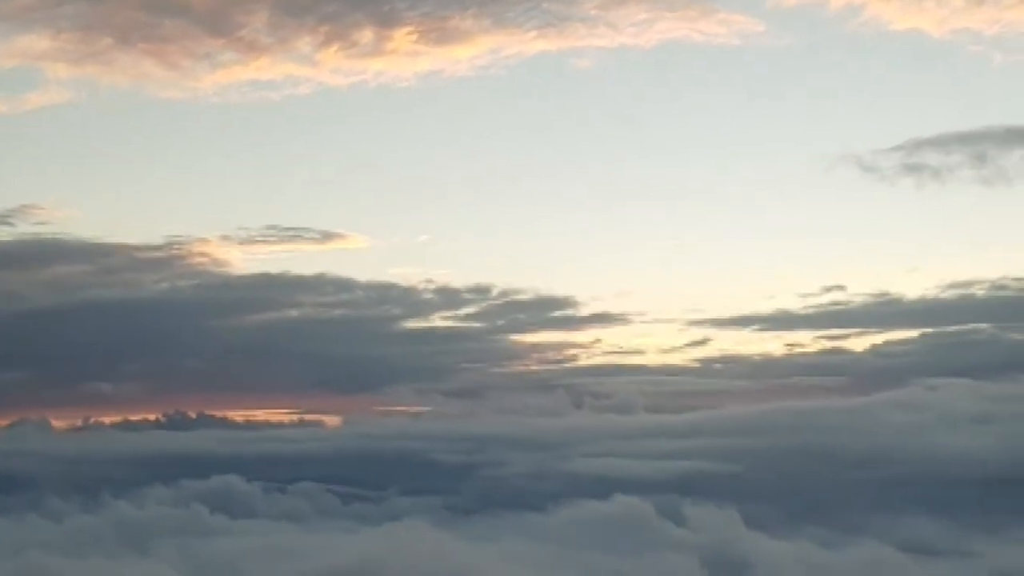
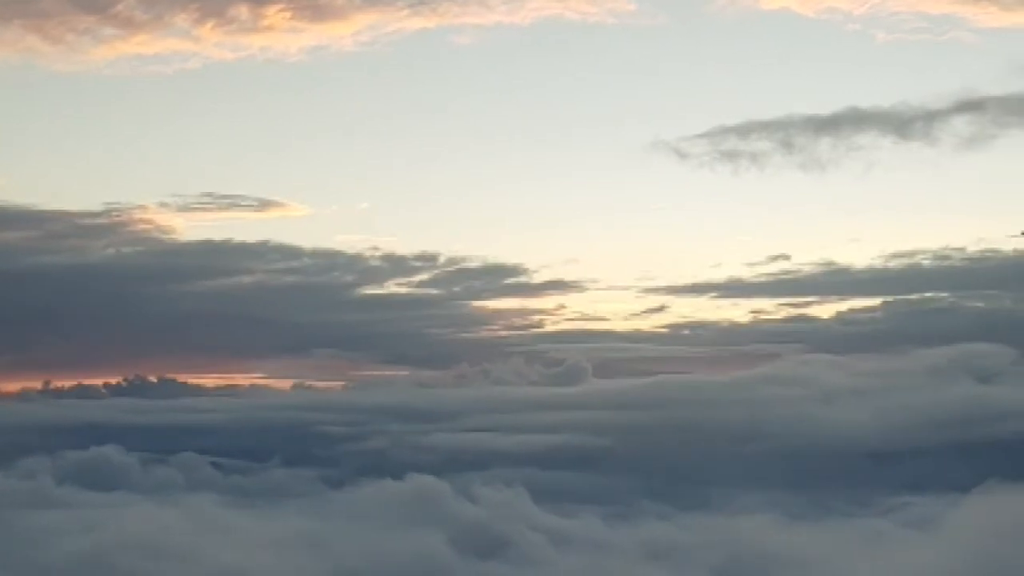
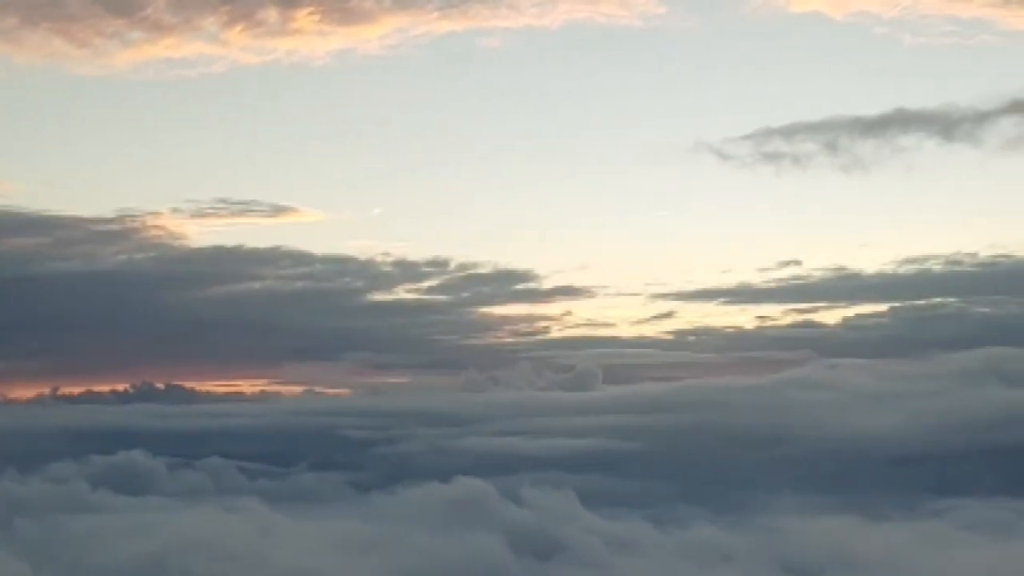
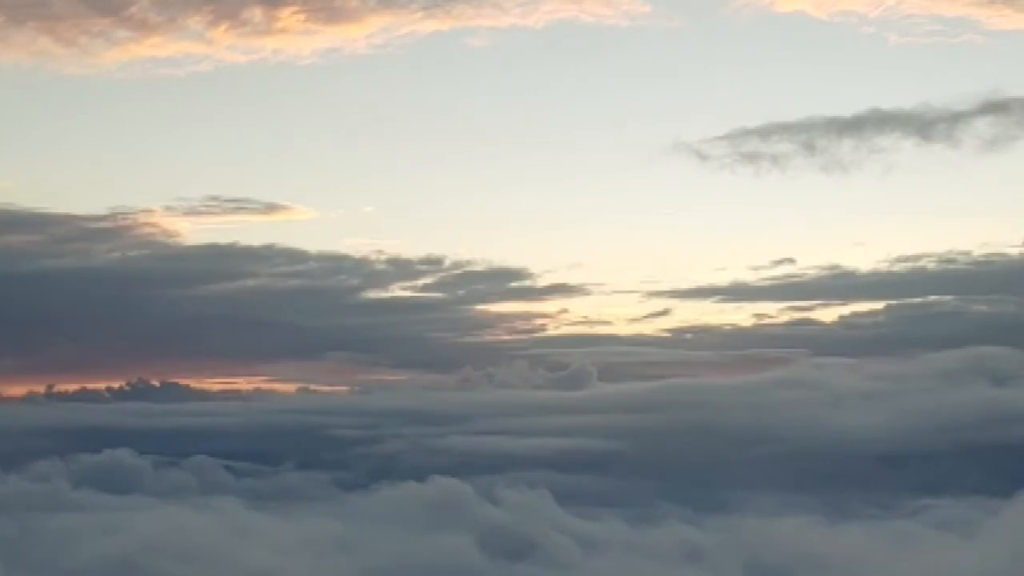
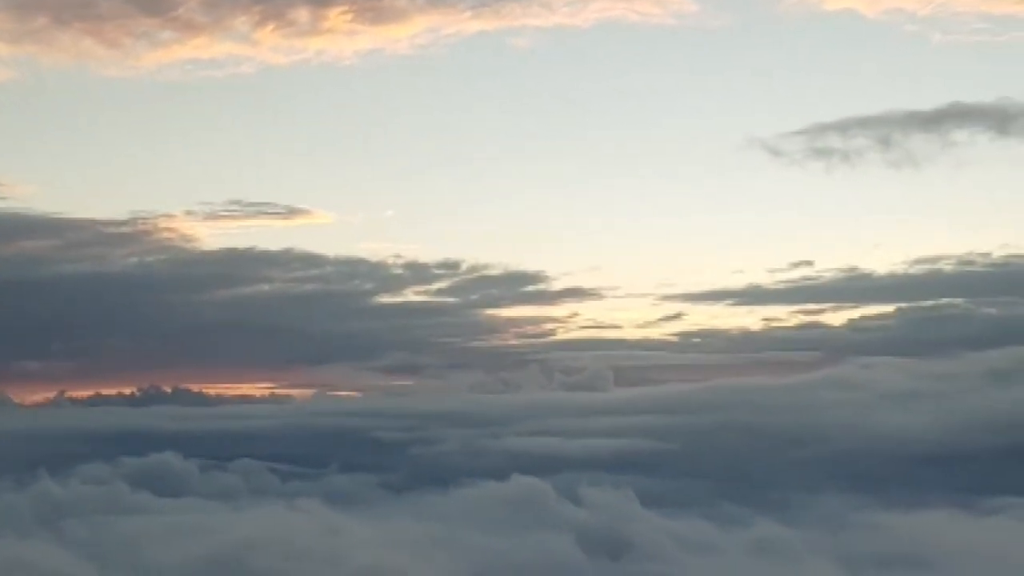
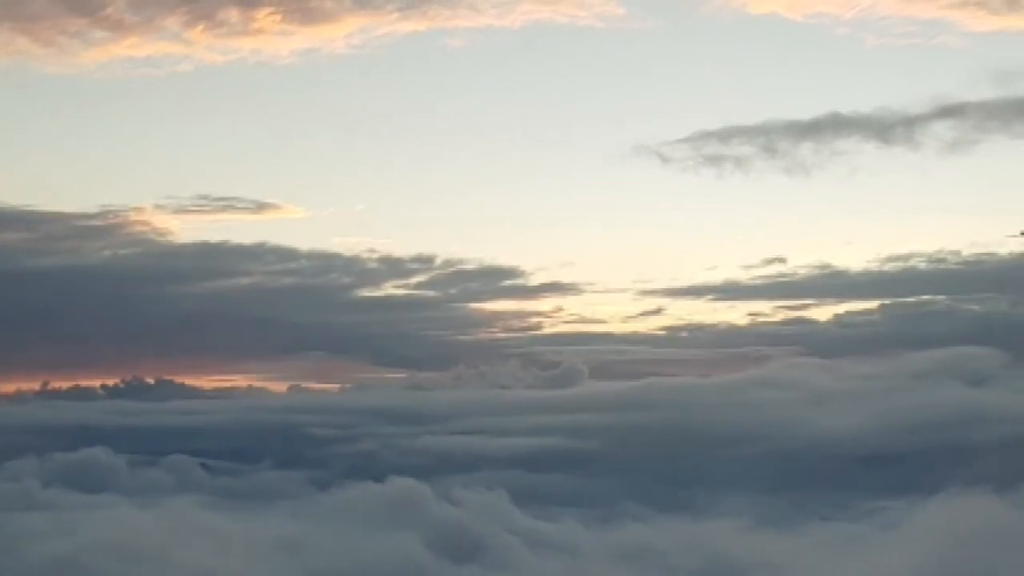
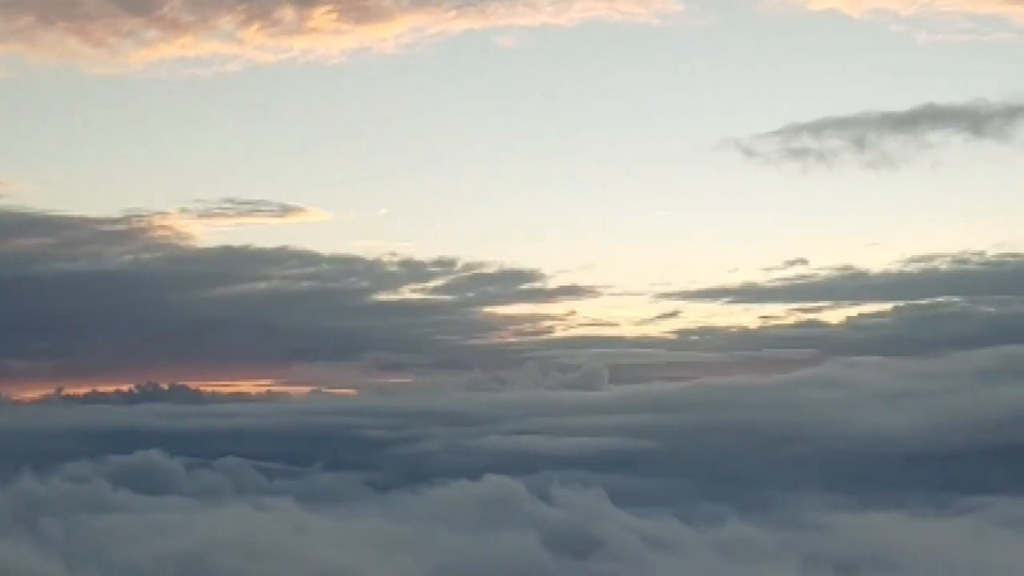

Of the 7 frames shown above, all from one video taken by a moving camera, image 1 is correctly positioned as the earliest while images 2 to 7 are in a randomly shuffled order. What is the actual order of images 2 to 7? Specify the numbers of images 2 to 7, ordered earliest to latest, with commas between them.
5, 7, 3, 4, 2, 6
